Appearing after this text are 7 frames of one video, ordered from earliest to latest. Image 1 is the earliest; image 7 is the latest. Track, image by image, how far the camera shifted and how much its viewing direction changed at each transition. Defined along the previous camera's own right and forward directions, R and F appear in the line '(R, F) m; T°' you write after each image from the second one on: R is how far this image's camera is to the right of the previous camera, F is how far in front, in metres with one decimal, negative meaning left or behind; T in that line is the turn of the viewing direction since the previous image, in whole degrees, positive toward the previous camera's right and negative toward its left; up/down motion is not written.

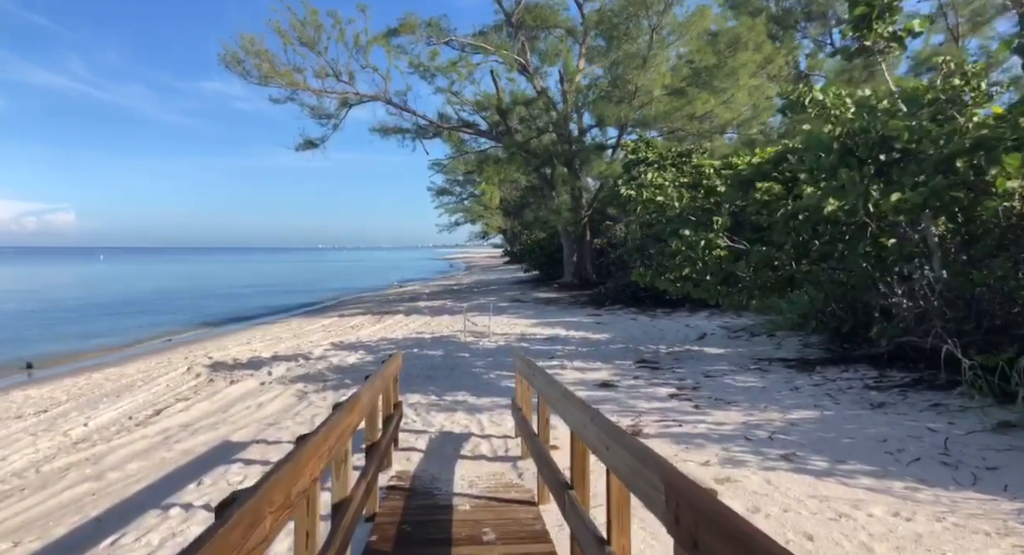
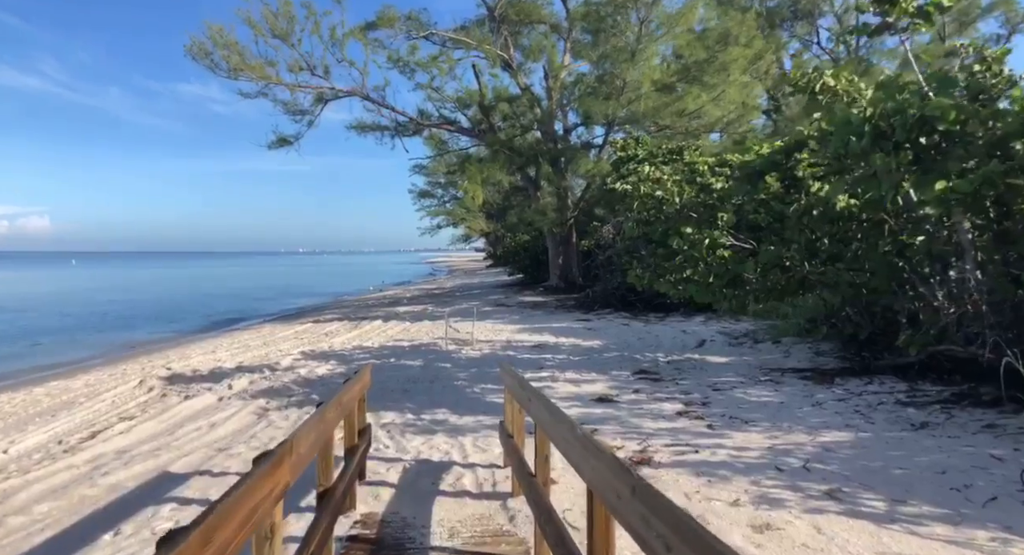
(0.0, +0.7) m; +2°
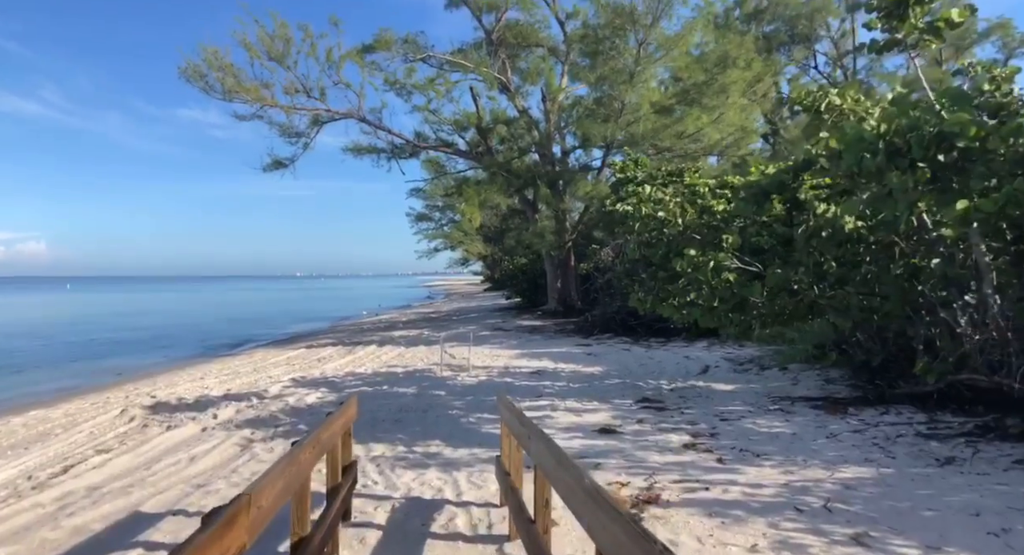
(0.0, +0.2) m; 0°
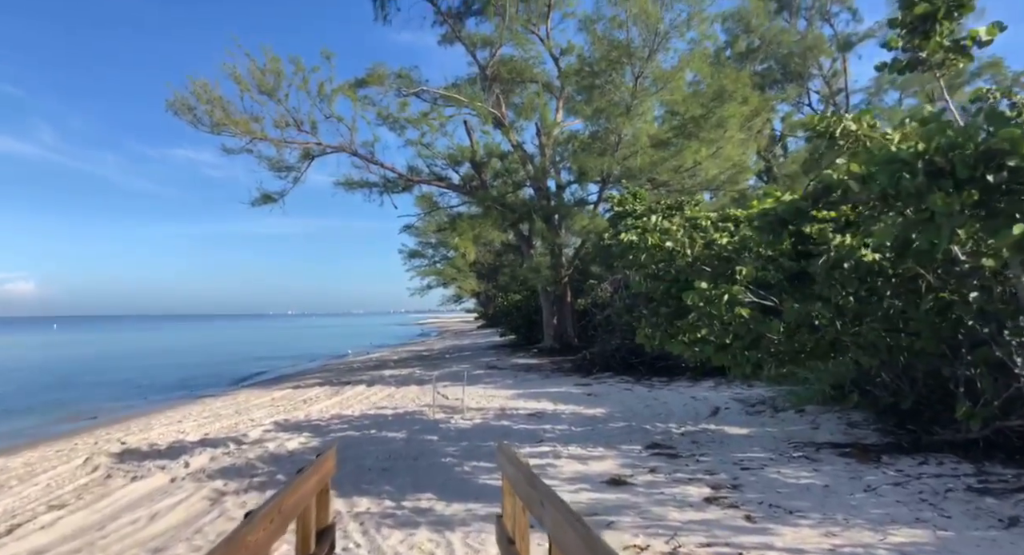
(-0.1, +0.4) m; +1°
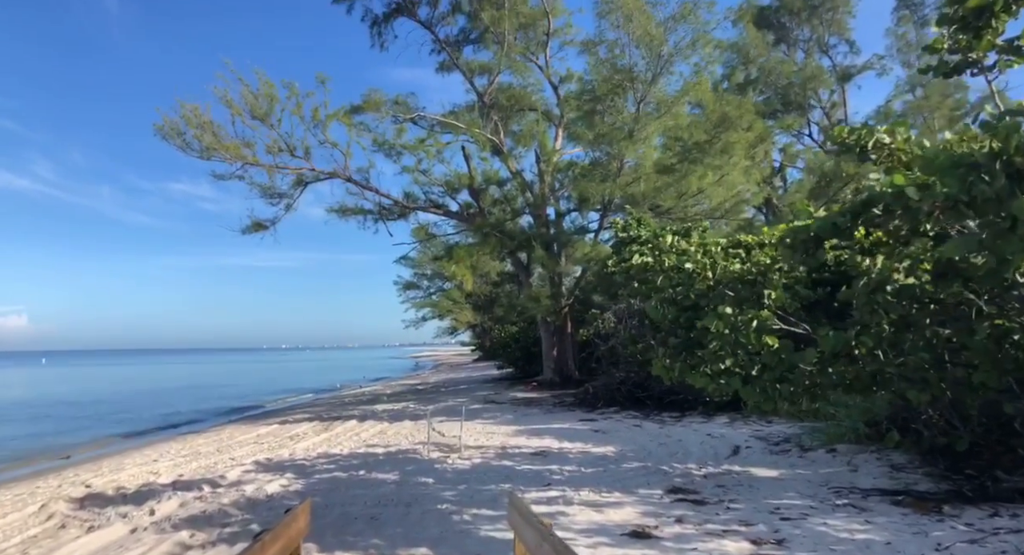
(-0.1, +0.5) m; 0°
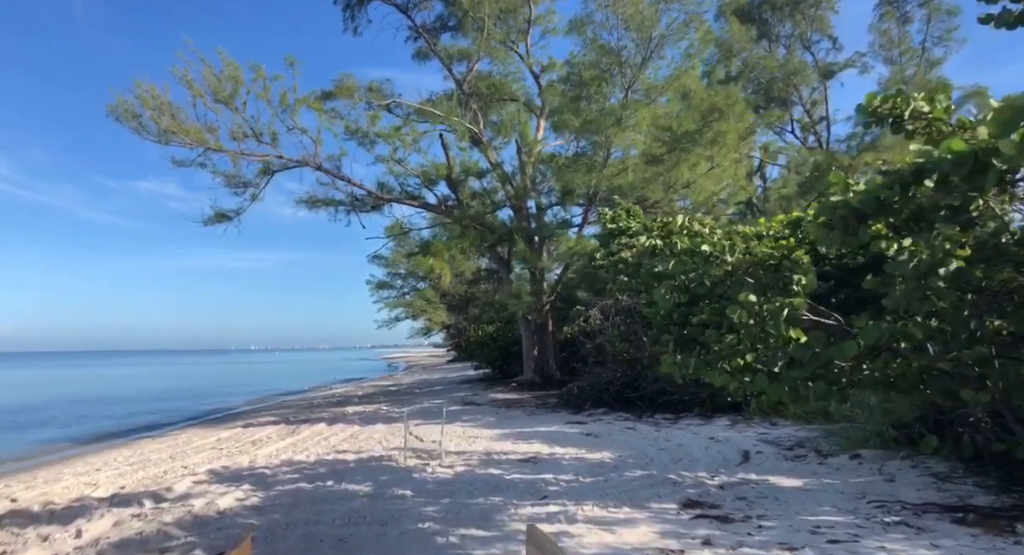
(-0.2, +0.7) m; +3°
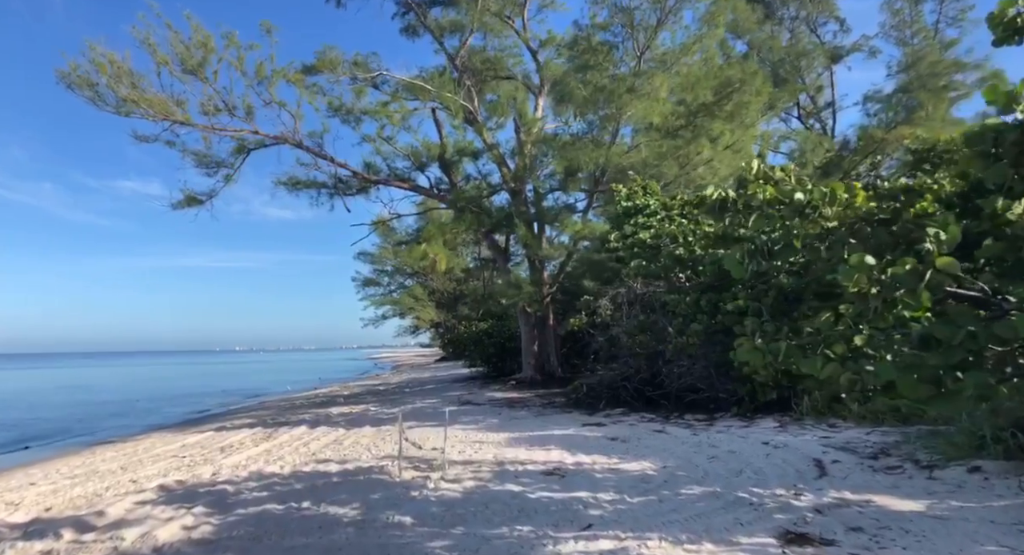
(-0.3, +1.2) m; +1°
